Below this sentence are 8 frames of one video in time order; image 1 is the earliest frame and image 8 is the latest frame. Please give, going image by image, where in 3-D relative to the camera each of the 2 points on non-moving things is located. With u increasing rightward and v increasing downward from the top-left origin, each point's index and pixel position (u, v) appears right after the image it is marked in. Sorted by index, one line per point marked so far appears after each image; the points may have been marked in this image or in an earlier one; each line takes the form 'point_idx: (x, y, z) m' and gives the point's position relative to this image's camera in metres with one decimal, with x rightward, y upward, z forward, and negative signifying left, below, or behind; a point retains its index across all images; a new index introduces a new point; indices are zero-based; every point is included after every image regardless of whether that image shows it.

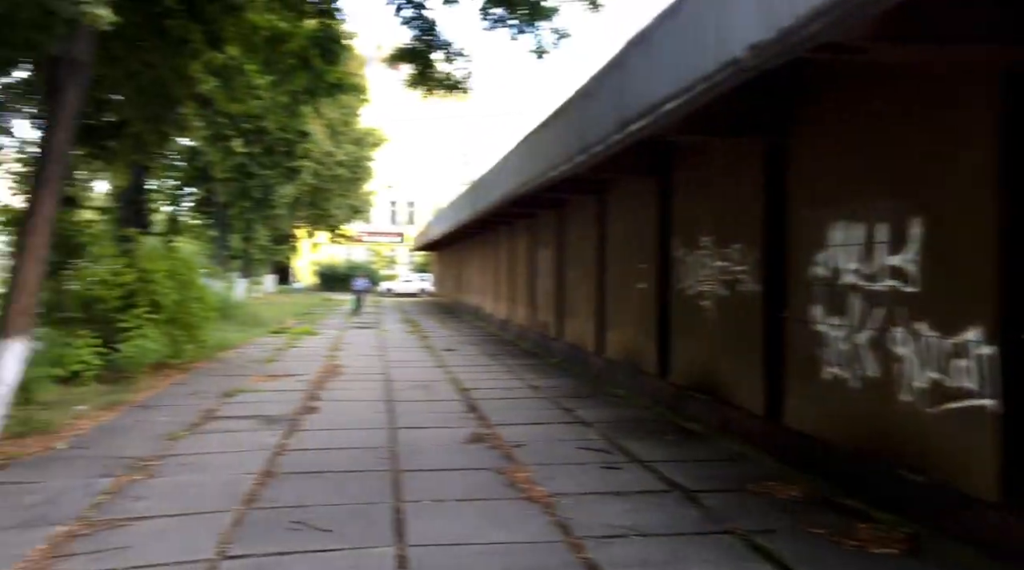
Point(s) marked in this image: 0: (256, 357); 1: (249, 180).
0: (-4.1, -1.2, +15.4) m
1: (-5.3, +2.1, +19.6) m
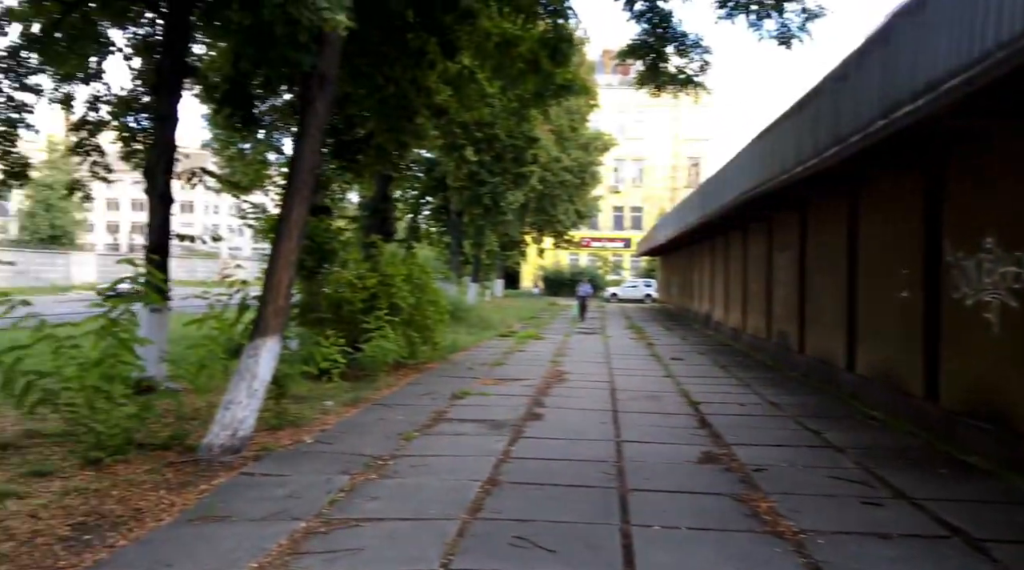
0: (-0.5, -1.2, +15.7) m
1: (-0.7, +2.1, +20.1) m
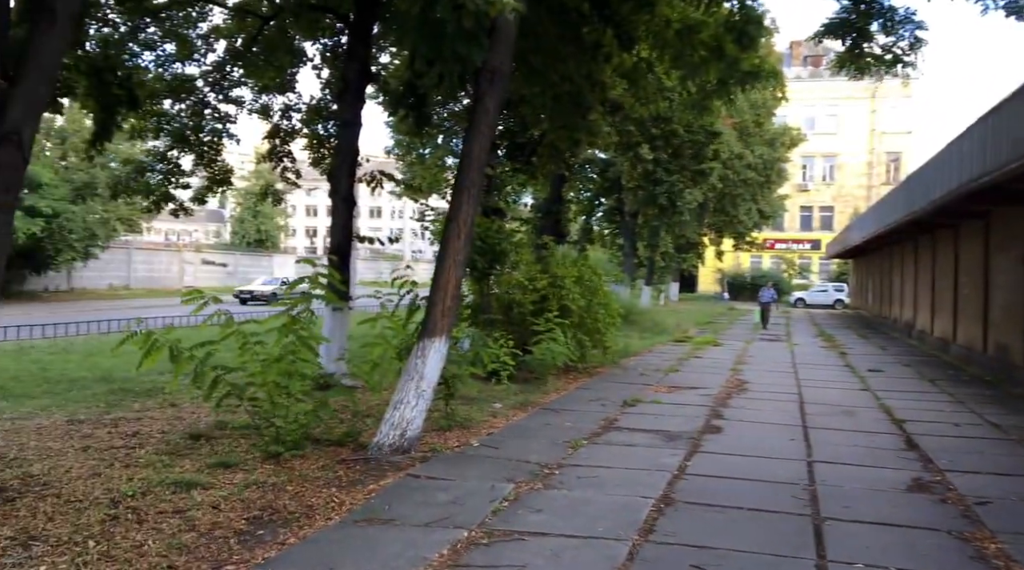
0: (+2.3, -1.3, +15.3) m
1: (+2.9, +2.0, +19.6) m
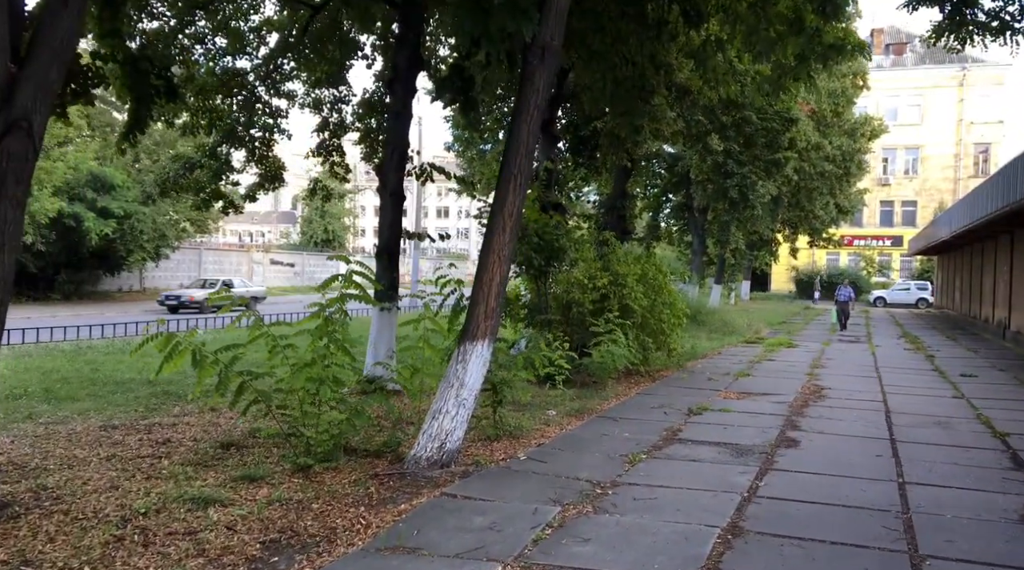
0: (+3.2, -1.3, +14.4) m
1: (+4.2, +2.0, +18.7) m
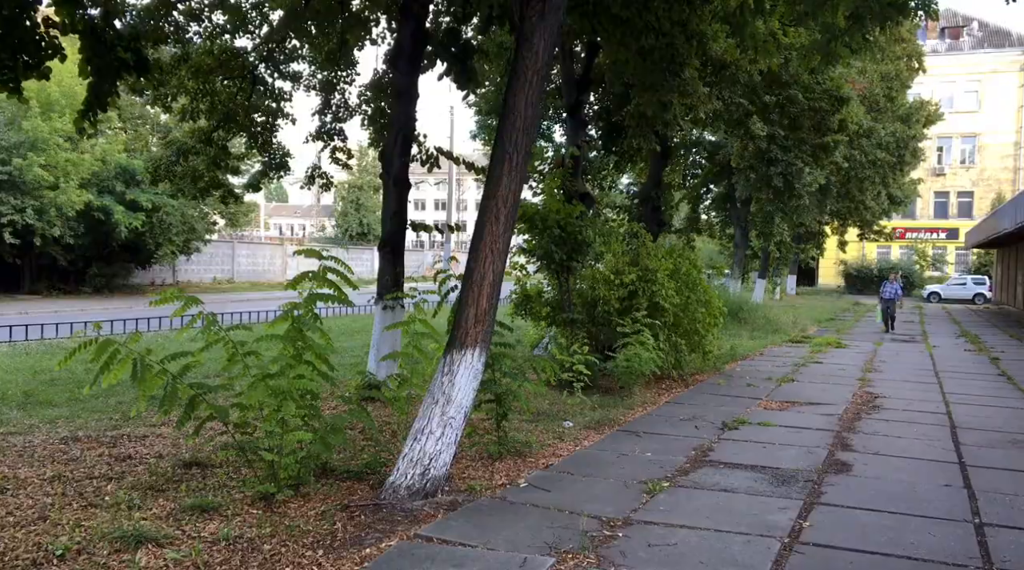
0: (+3.6, -1.2, +13.3) m
1: (+4.7, +2.1, +17.5) m
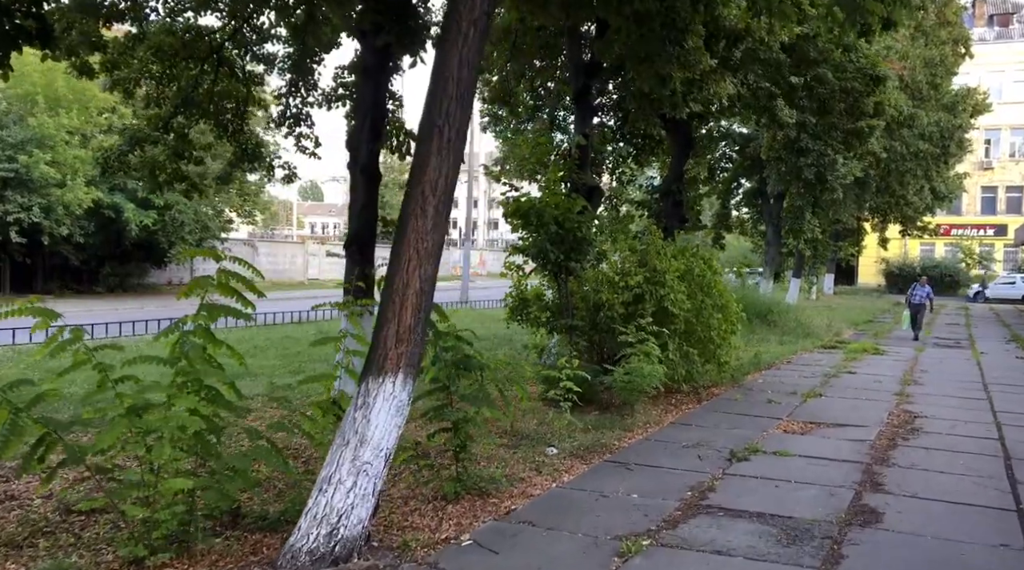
0: (+3.5, -1.2, +11.9) m
1: (+4.8, +2.1, +16.1) m
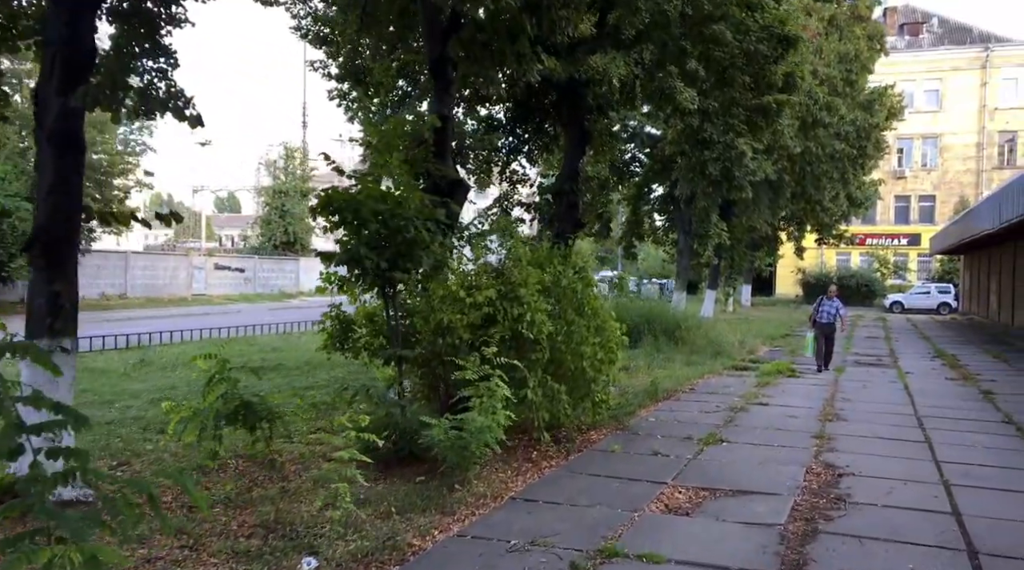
0: (+1.8, -1.4, +9.5) m
1: (+2.7, +1.9, +13.7) m
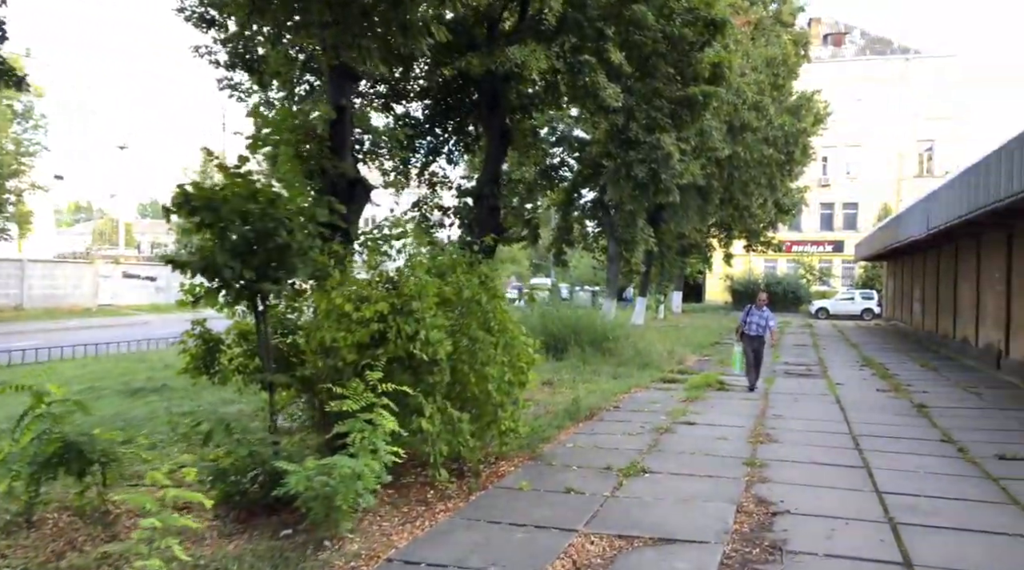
0: (+0.9, -1.5, +8.4) m
1: (+1.5, +1.8, +12.8) m
